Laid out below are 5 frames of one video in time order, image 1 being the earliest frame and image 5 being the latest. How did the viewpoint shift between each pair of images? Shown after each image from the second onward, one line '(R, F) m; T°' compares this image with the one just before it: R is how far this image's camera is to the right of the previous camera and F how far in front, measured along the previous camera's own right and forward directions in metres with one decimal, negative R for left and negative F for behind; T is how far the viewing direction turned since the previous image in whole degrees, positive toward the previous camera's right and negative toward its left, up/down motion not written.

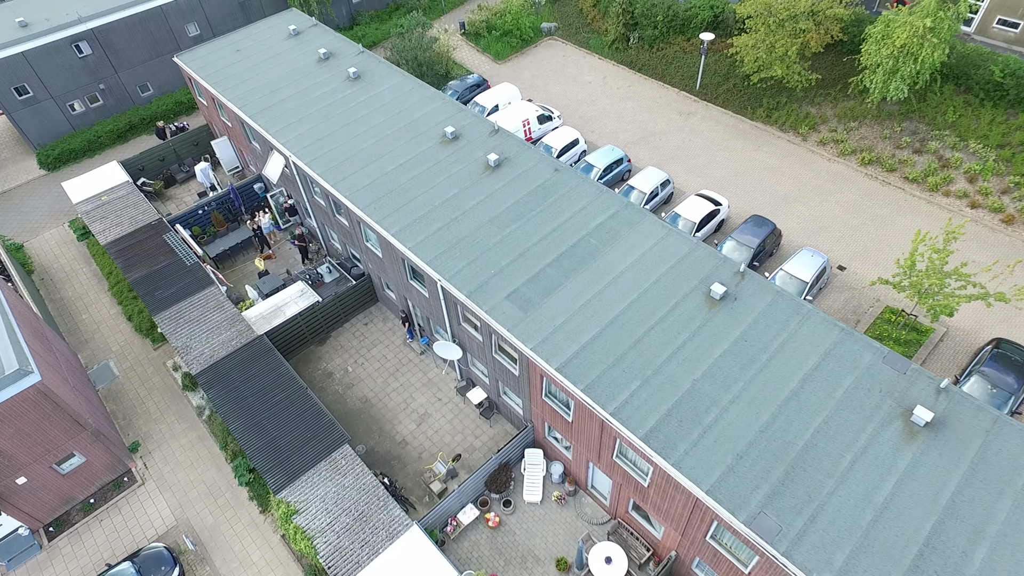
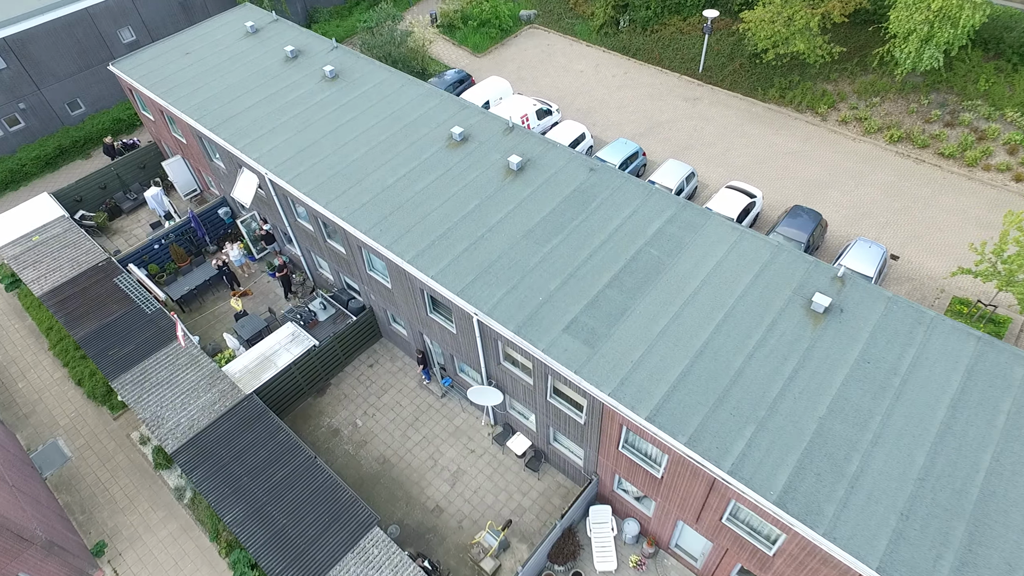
(-2.4, +3.5) m; +4°
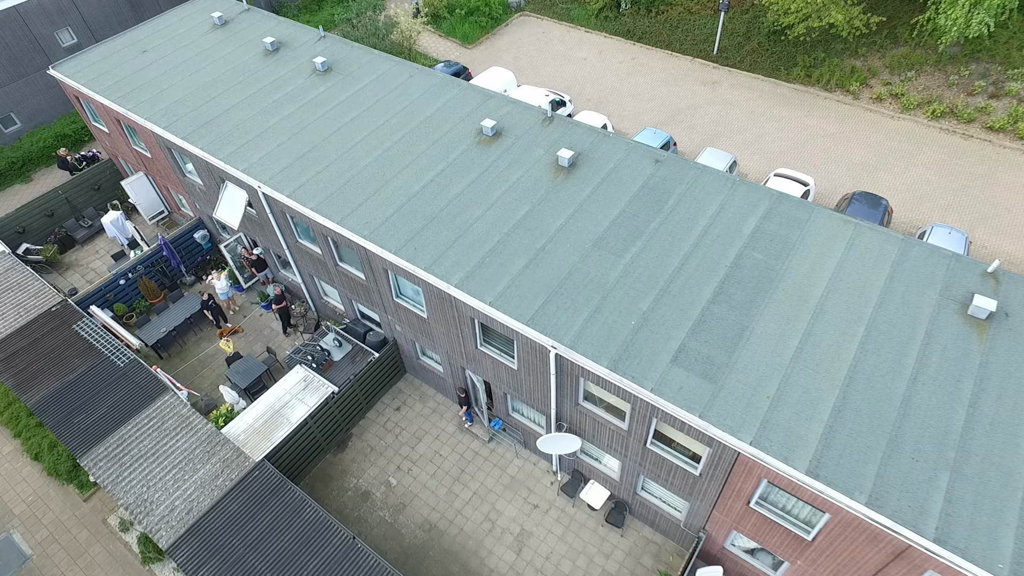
(-2.4, +3.2) m; +3°
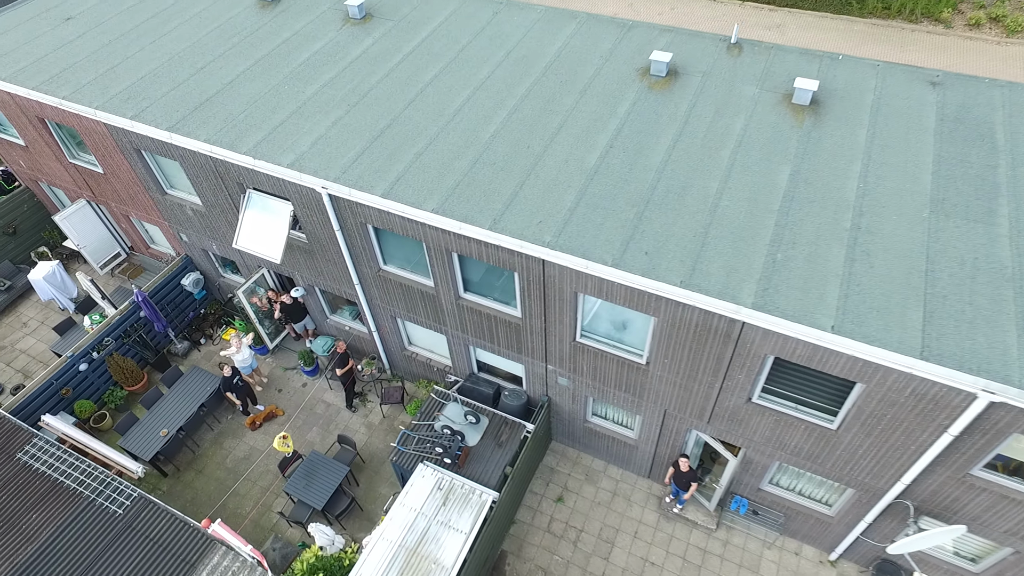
(-5.2, +6.1) m; +7°
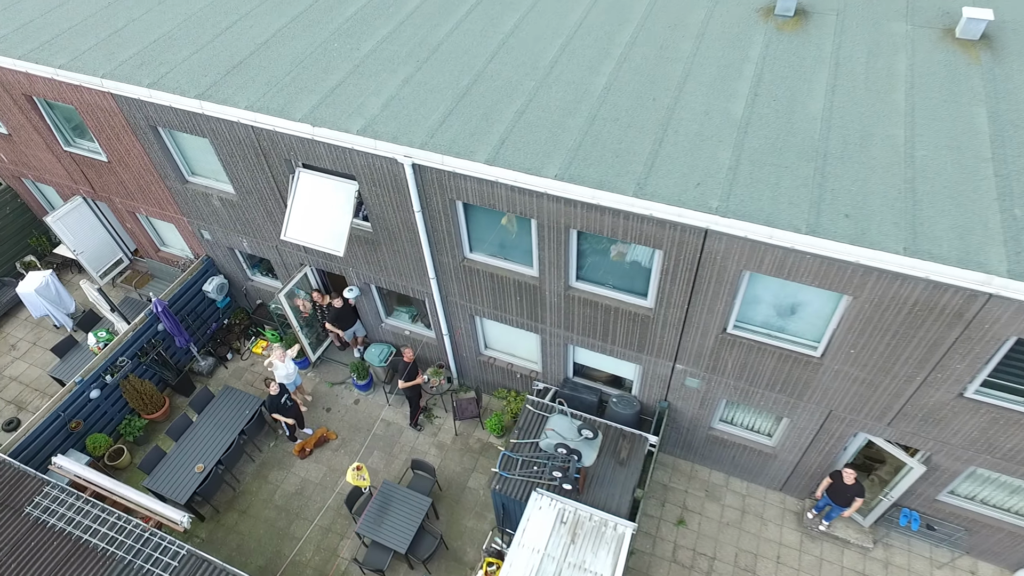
(-2.1, +1.9) m; +2°
